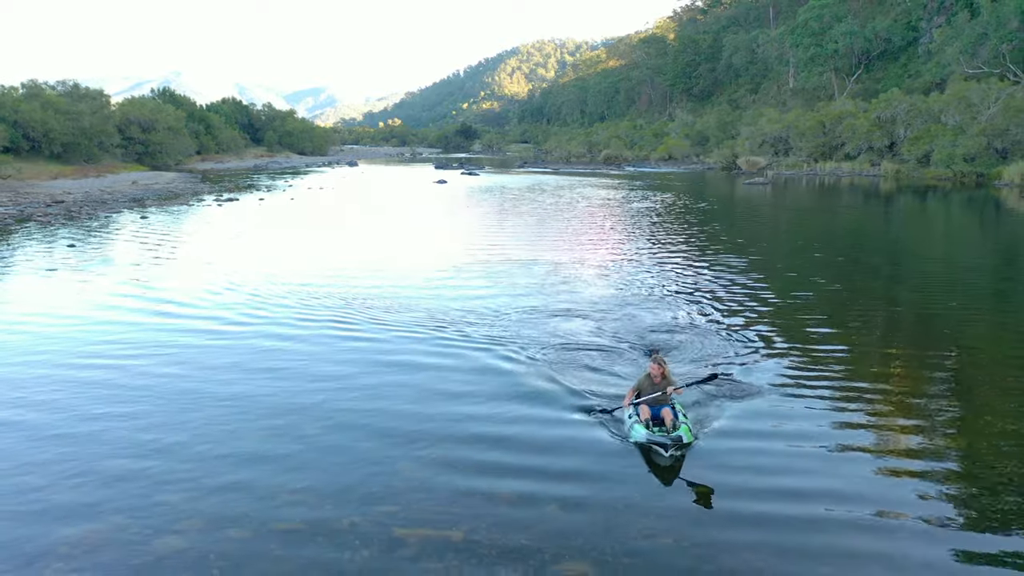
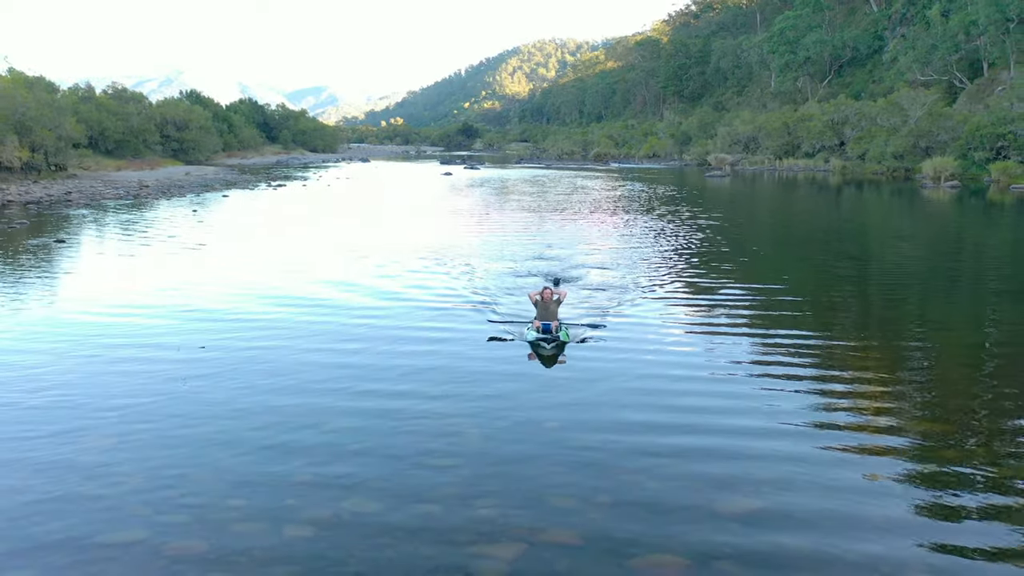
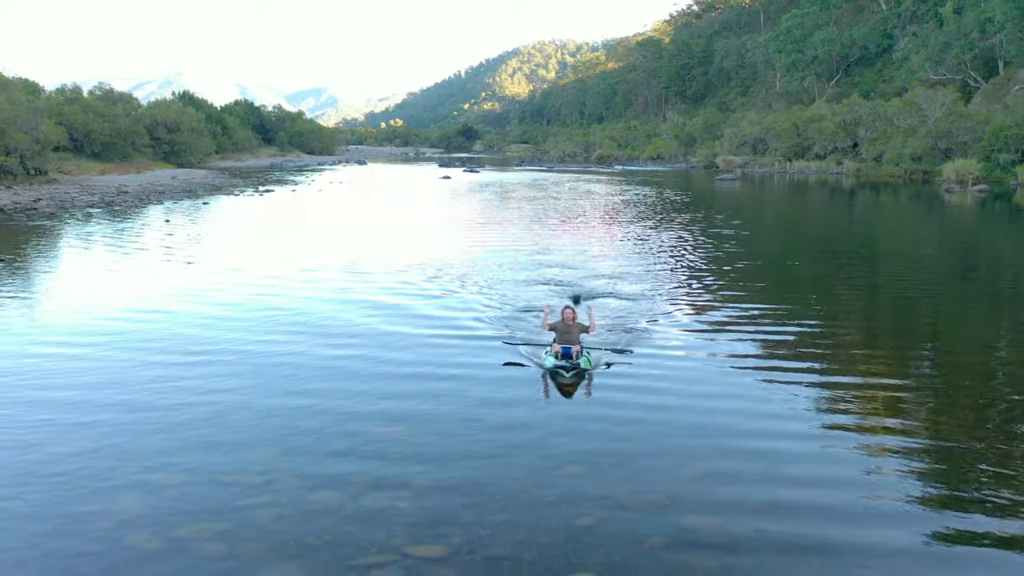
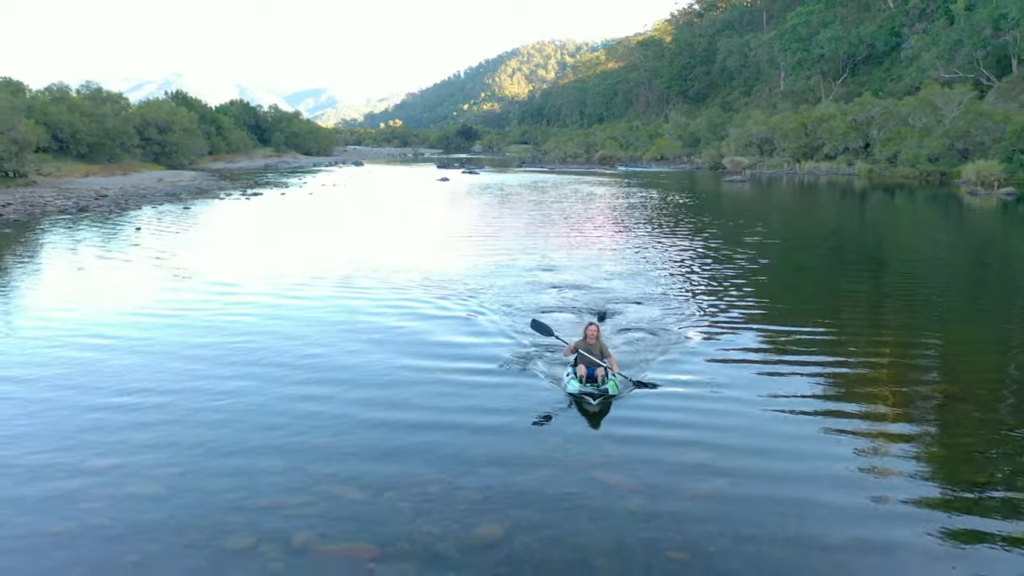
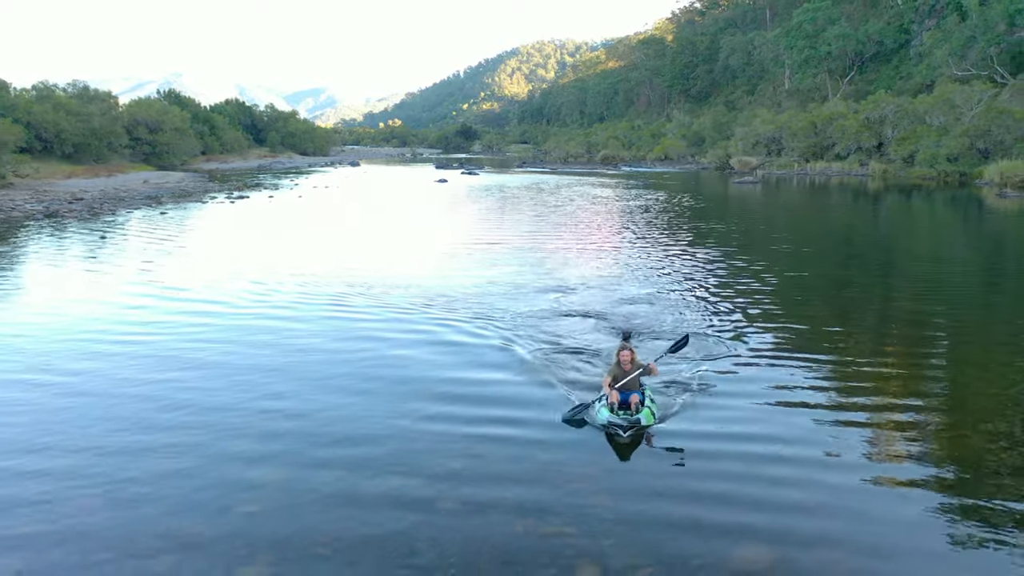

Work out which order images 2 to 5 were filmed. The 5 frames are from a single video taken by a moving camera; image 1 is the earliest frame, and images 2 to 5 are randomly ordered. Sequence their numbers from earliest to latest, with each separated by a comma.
5, 4, 3, 2
